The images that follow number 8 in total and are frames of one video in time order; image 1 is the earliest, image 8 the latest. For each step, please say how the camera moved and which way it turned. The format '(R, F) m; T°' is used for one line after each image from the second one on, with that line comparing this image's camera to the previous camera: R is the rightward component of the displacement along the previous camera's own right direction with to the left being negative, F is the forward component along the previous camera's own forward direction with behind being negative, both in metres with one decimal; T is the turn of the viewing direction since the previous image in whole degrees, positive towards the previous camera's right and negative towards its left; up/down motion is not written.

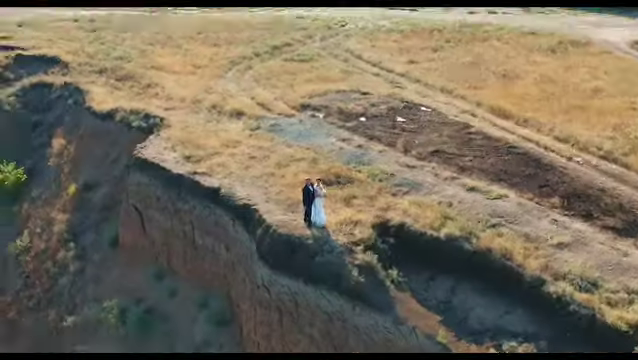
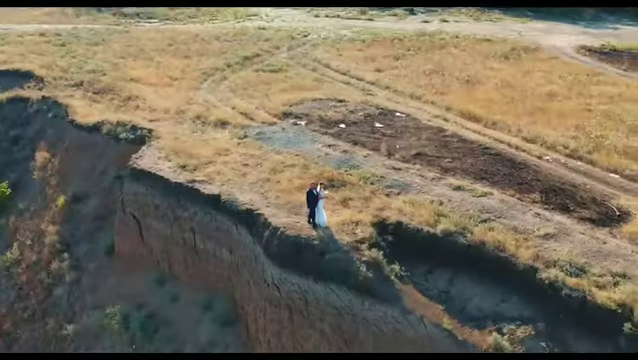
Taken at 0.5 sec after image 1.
(-1.4, -1.0) m; +5°
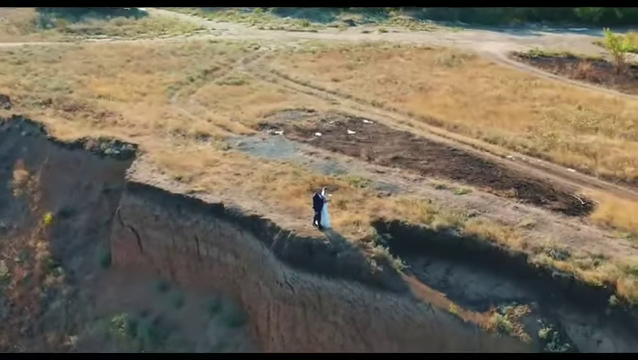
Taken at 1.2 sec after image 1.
(-2.2, -1.3) m; +7°
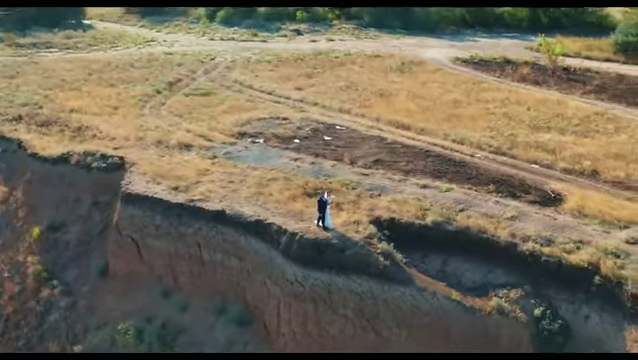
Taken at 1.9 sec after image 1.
(-2.3, -1.1) m; +7°
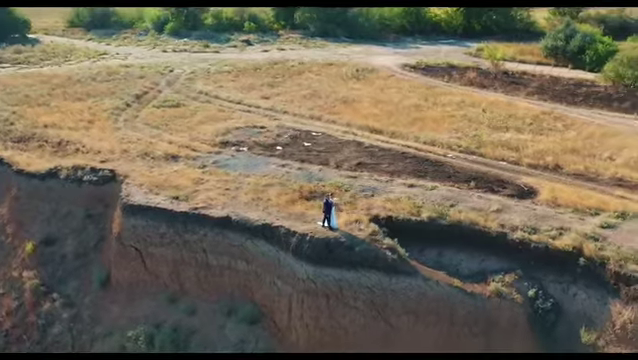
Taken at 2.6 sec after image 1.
(-2.6, -1.1) m; +7°
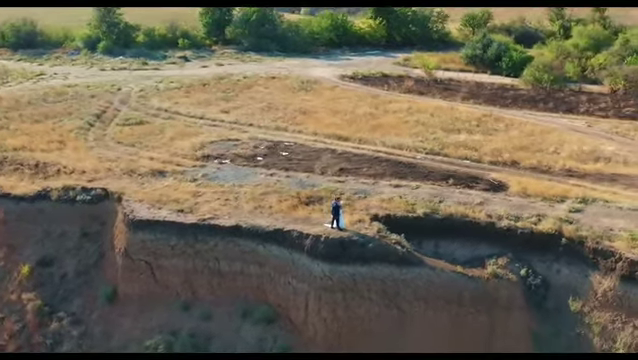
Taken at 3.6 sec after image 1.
(-3.9, -1.2) m; +10°
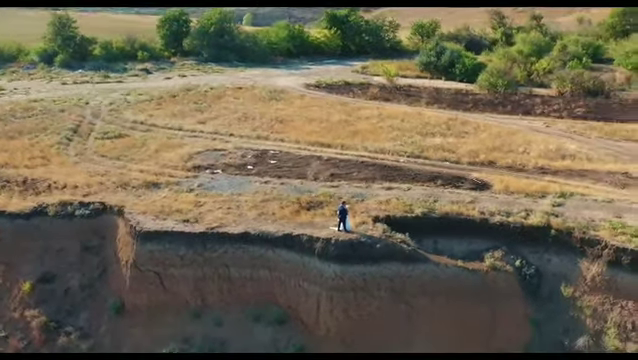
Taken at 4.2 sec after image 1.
(-2.7, -0.6) m; +7°
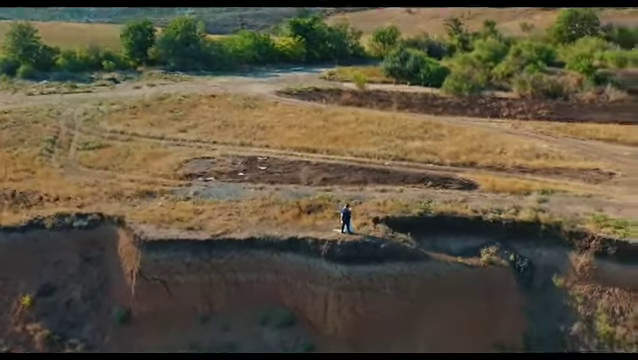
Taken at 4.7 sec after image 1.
(-2.2, -0.3) m; +5°
